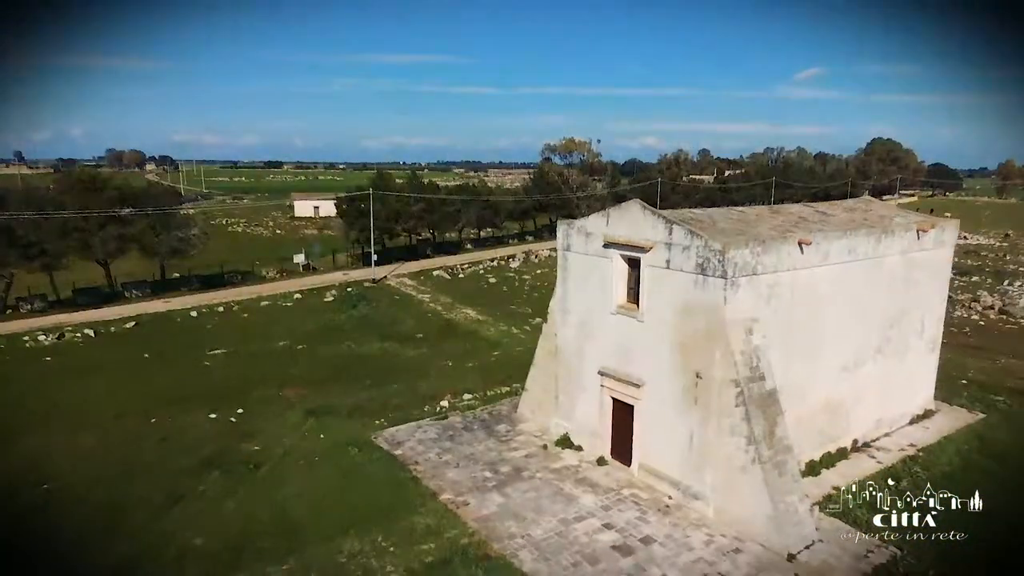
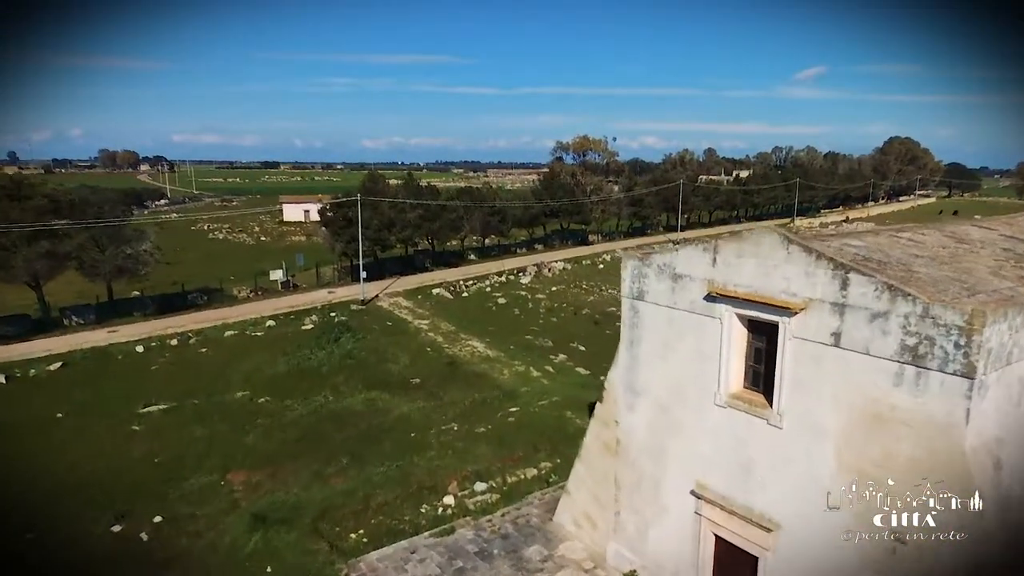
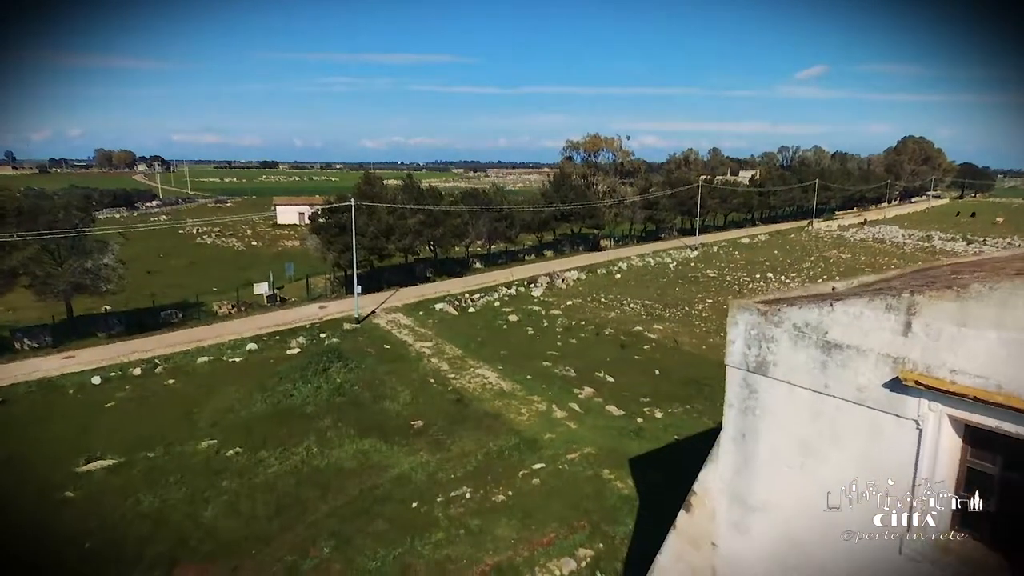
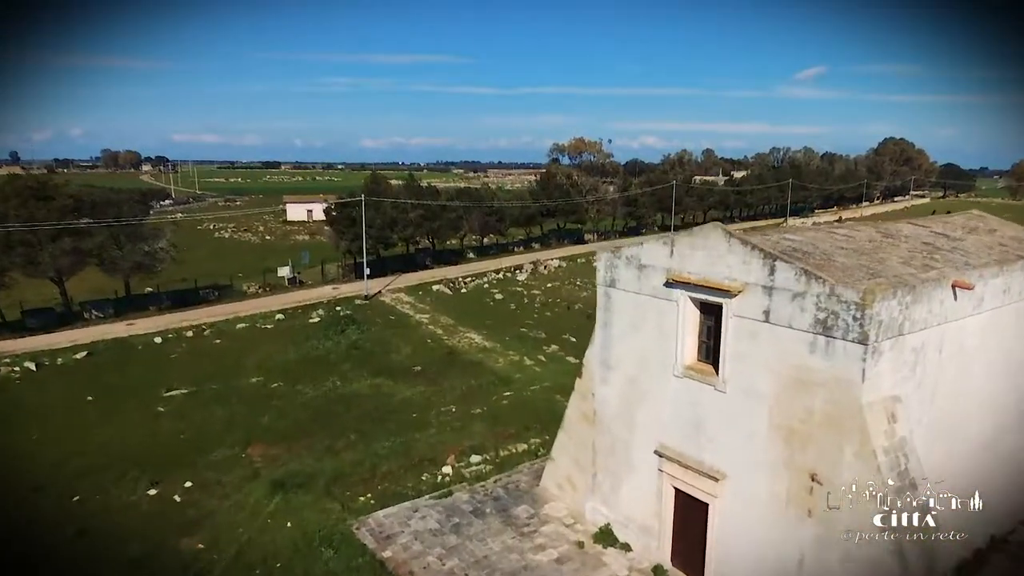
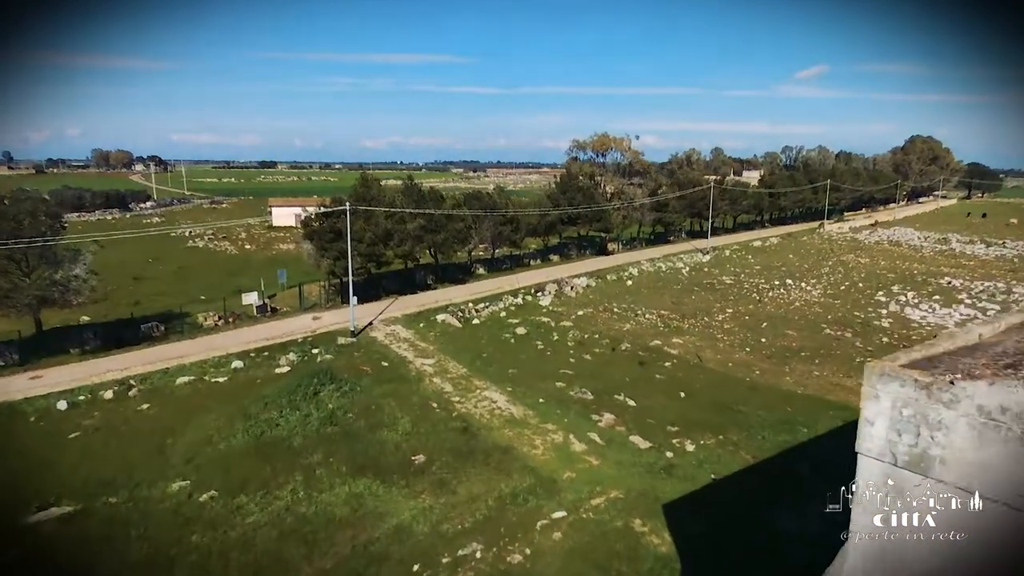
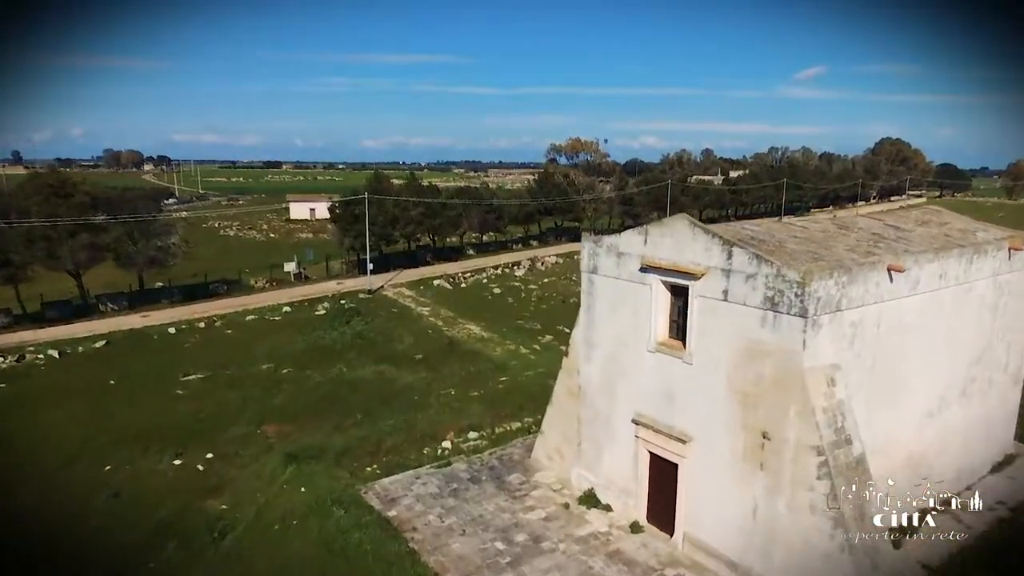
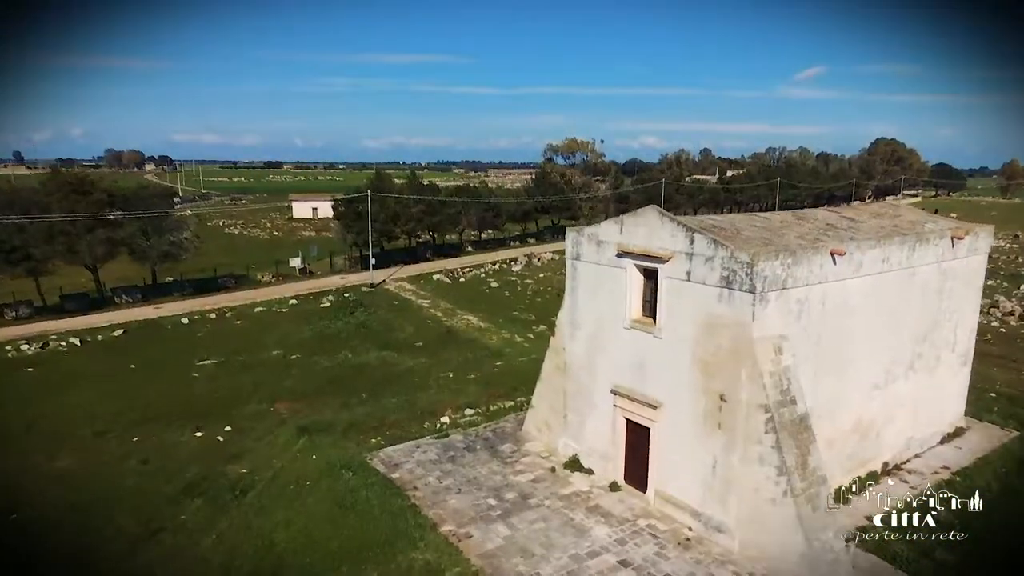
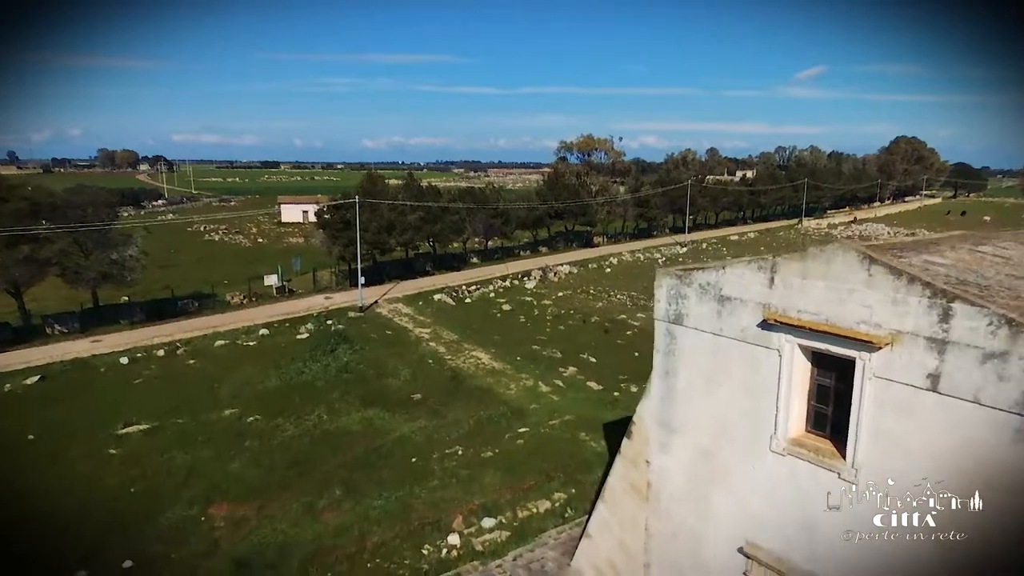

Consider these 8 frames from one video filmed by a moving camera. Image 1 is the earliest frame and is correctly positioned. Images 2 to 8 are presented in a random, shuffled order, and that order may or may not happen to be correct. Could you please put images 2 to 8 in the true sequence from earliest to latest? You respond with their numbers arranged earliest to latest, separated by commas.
7, 6, 4, 2, 8, 3, 5
